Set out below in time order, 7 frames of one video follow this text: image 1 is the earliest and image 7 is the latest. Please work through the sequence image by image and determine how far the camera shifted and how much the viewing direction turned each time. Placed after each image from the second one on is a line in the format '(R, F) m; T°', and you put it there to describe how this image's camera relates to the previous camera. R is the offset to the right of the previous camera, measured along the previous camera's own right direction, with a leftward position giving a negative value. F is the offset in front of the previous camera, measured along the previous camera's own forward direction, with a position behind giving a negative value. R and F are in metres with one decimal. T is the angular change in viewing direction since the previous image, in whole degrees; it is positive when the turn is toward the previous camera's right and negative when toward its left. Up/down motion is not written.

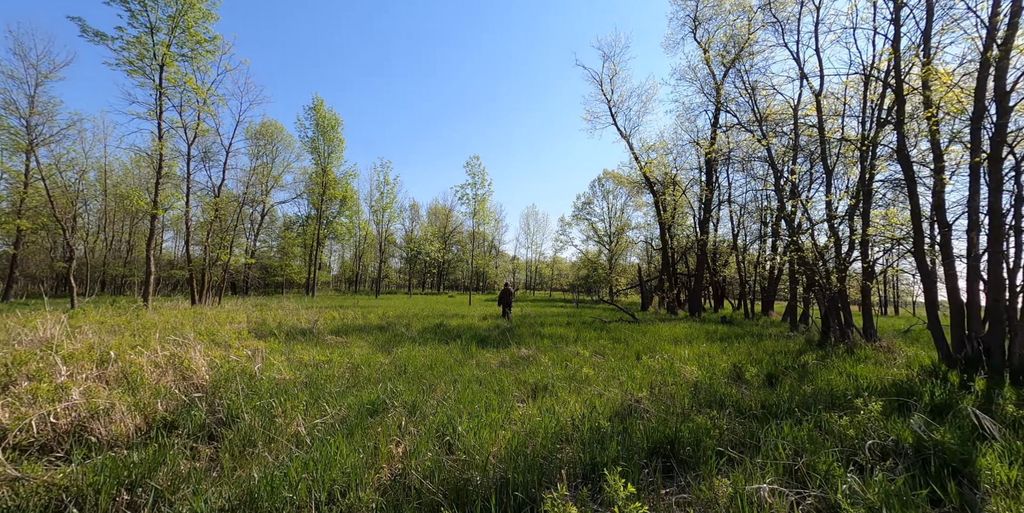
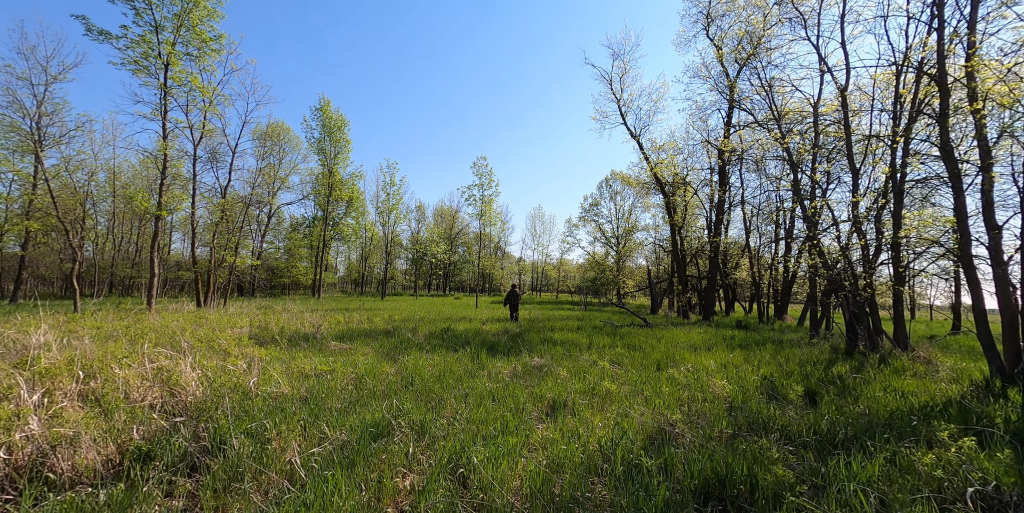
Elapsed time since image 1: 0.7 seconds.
(-0.1, +0.4) m; -1°
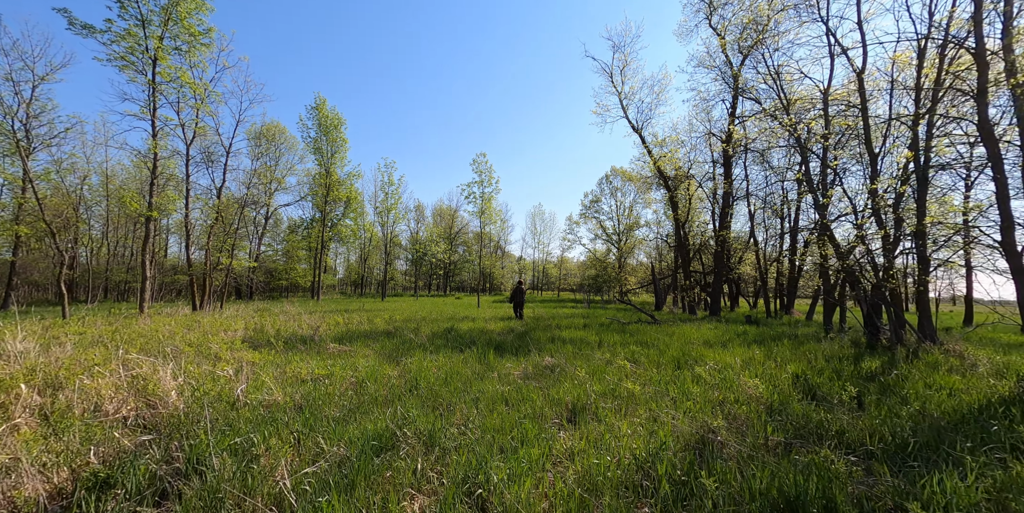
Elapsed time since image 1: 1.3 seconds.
(-0.1, +0.4) m; 0°
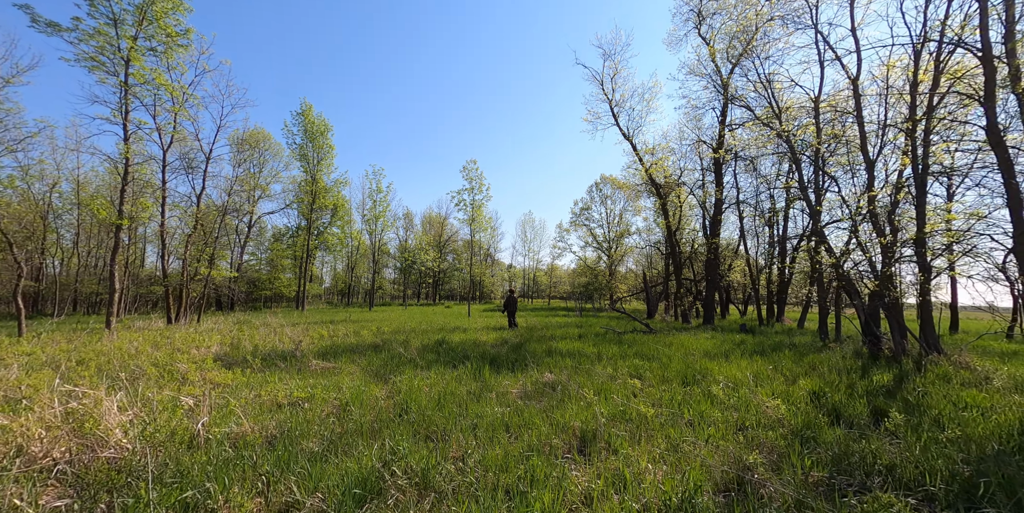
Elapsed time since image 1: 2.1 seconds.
(-0.1, +0.4) m; +1°
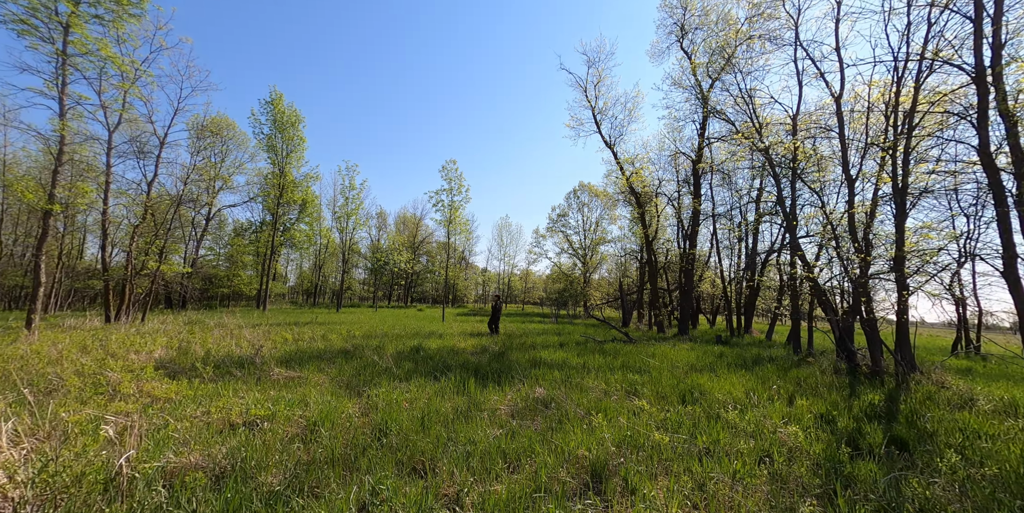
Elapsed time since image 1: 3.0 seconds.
(-0.2, +0.5) m; +4°
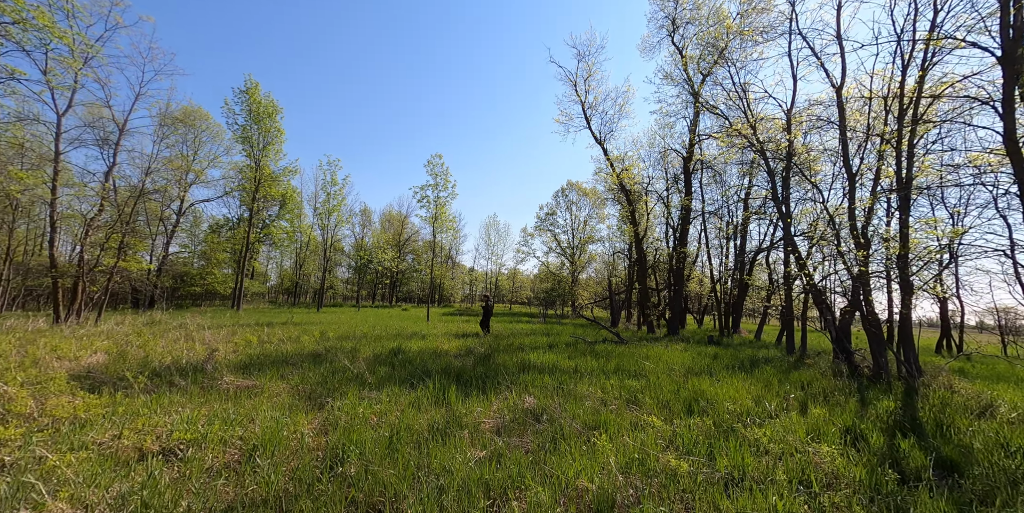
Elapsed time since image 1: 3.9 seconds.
(0.0, +0.6) m; +2°
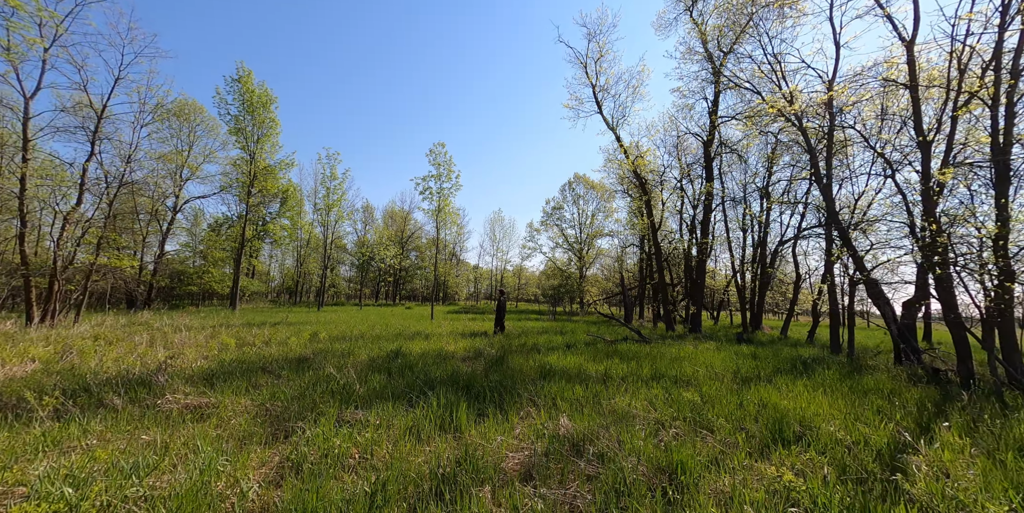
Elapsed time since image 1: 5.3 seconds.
(-0.2, +1.2) m; -1°
